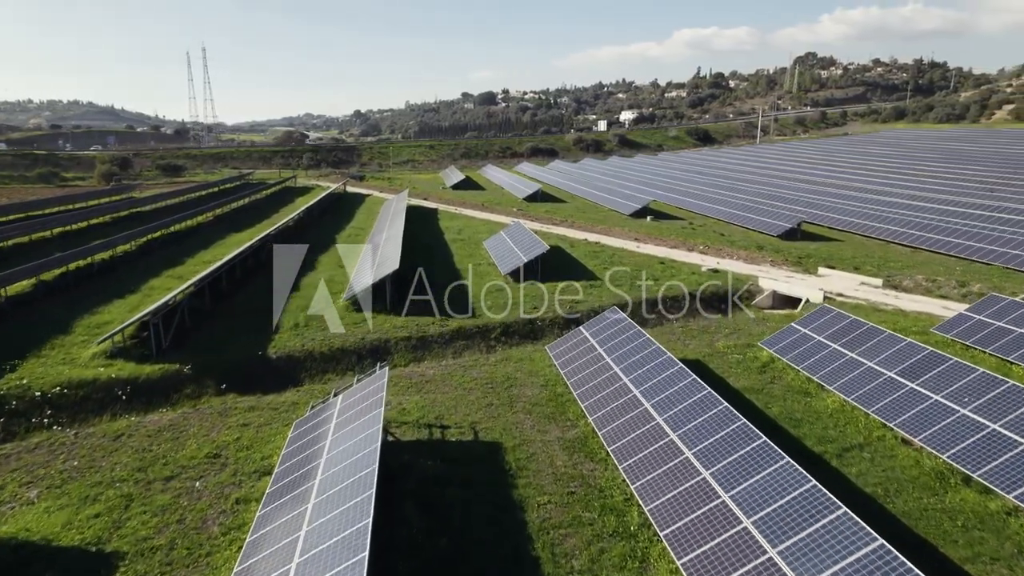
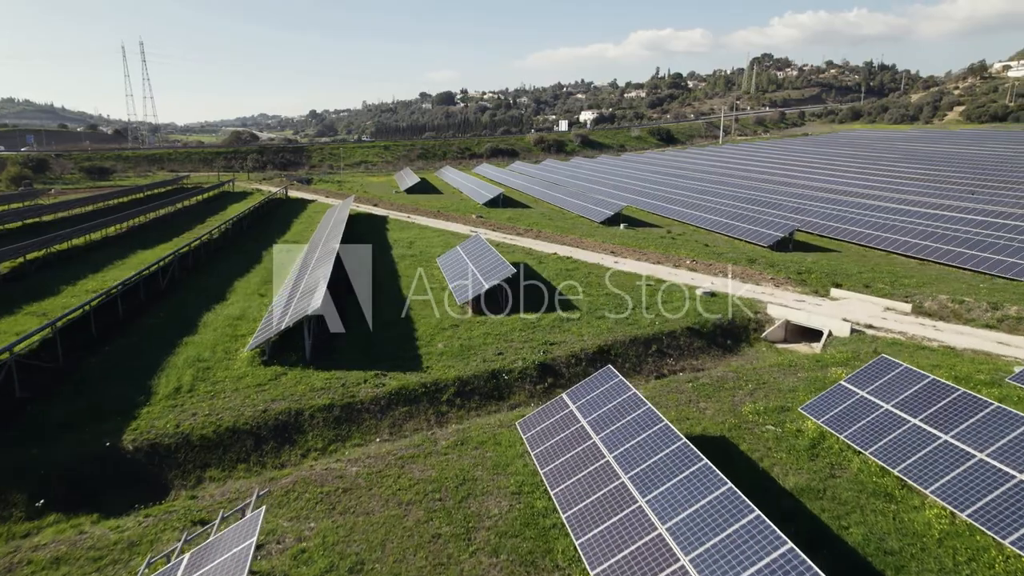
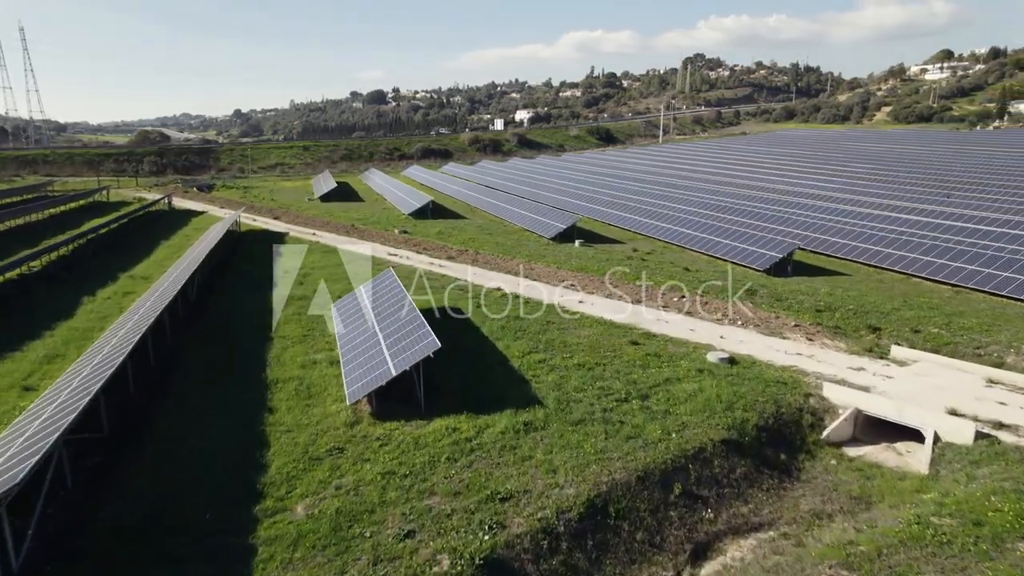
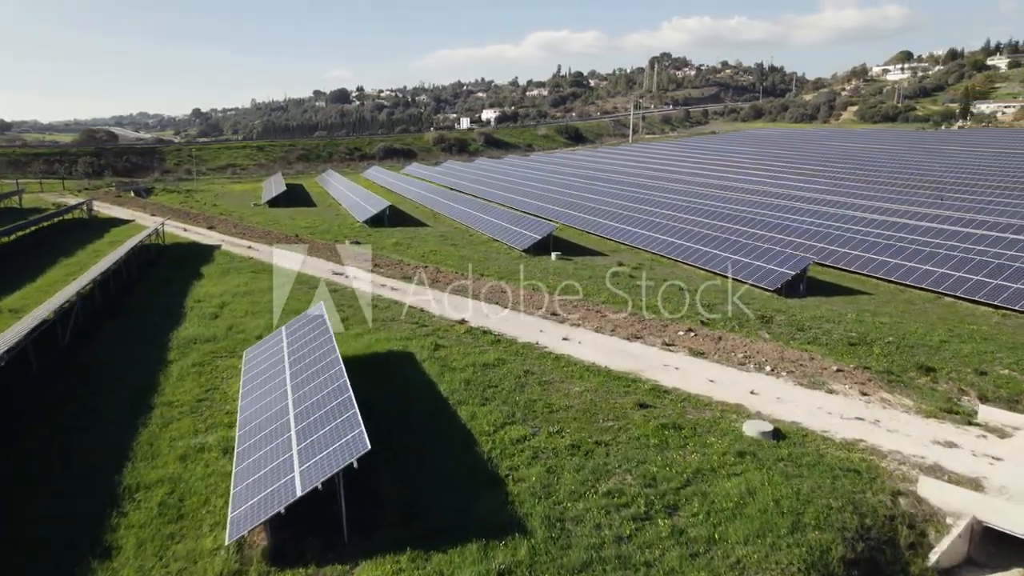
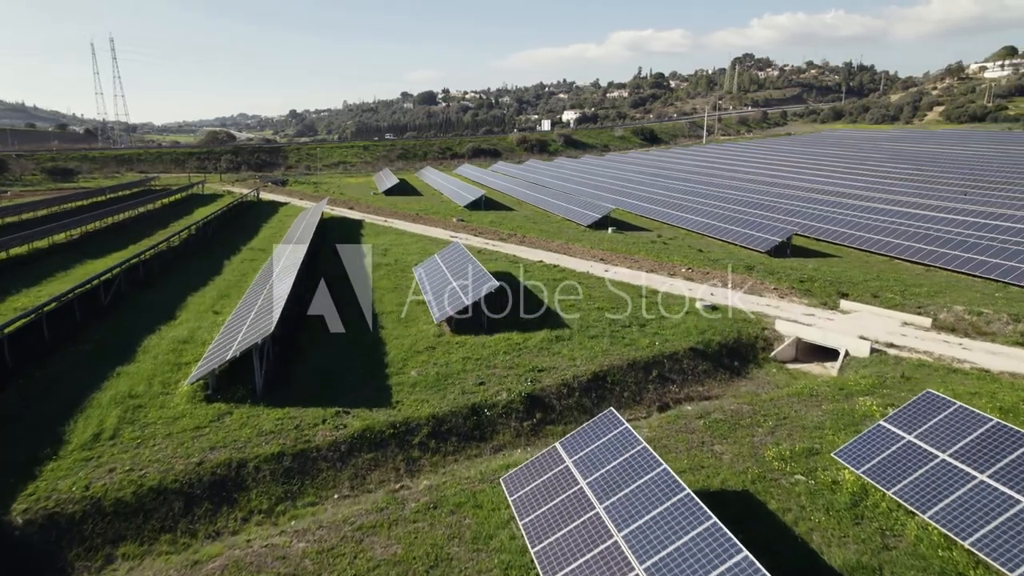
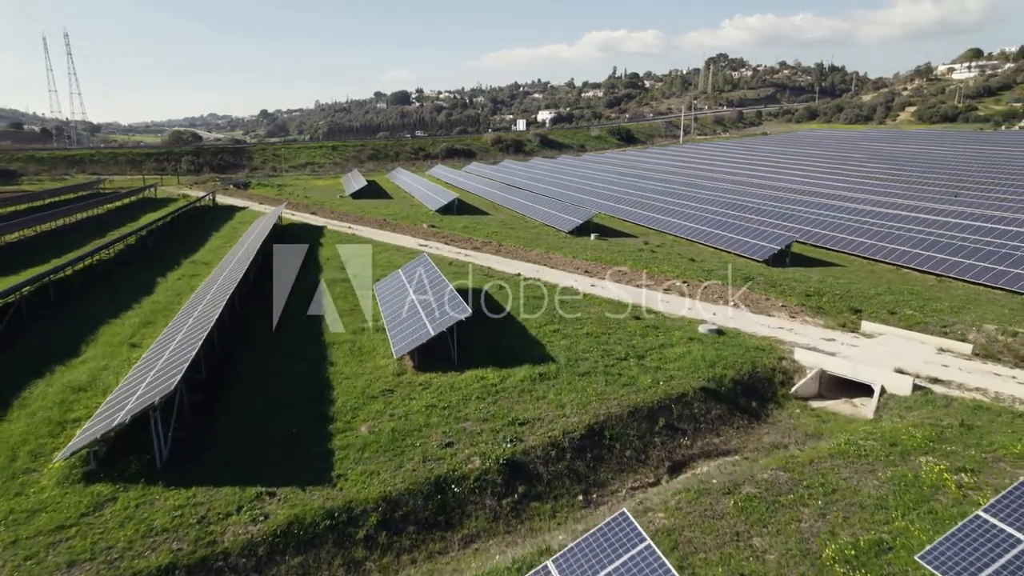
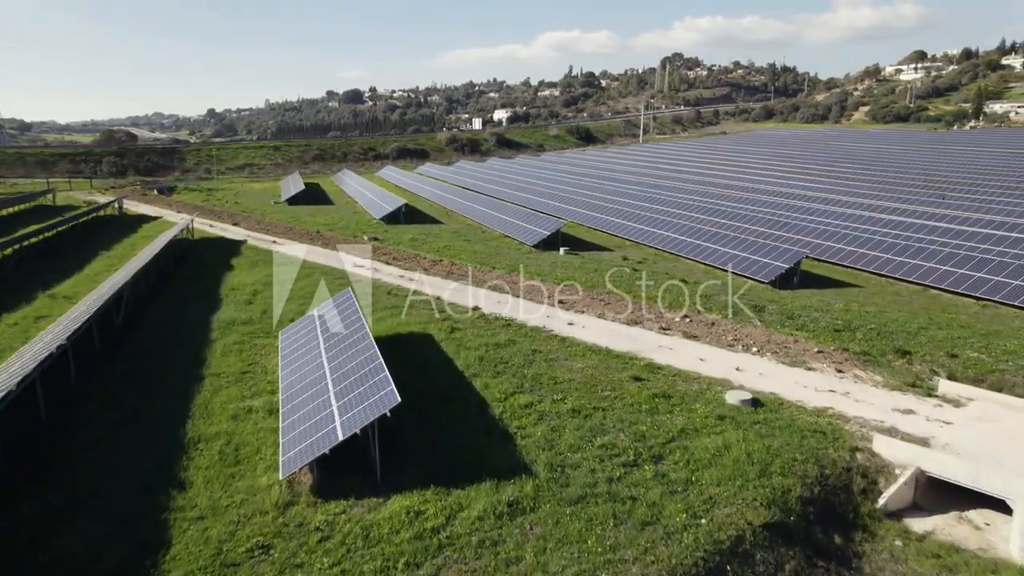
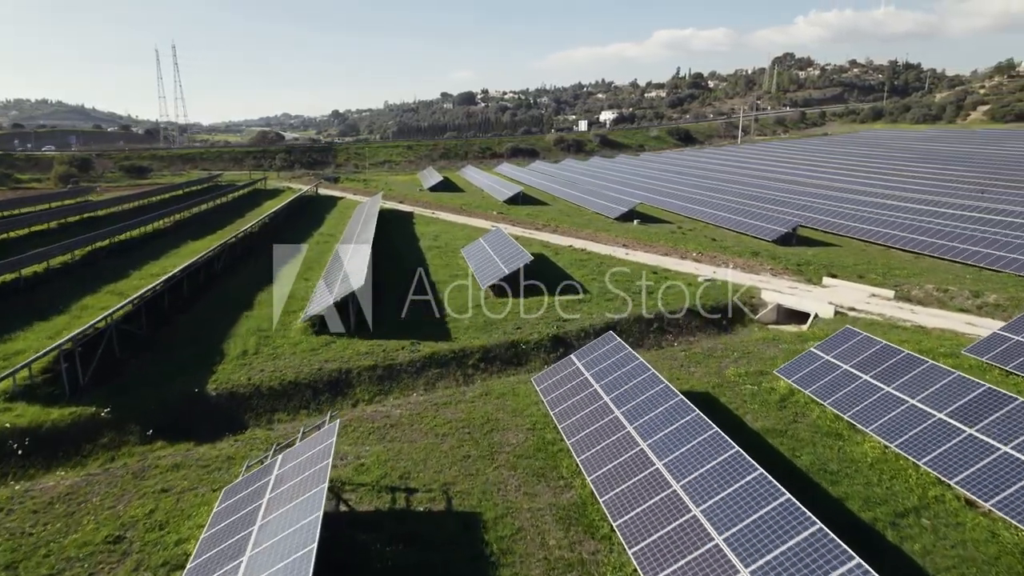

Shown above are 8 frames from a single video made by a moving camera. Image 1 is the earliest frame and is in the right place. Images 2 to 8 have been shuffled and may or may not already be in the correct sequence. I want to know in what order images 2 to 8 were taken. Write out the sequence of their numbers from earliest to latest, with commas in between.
8, 2, 5, 6, 3, 7, 4
